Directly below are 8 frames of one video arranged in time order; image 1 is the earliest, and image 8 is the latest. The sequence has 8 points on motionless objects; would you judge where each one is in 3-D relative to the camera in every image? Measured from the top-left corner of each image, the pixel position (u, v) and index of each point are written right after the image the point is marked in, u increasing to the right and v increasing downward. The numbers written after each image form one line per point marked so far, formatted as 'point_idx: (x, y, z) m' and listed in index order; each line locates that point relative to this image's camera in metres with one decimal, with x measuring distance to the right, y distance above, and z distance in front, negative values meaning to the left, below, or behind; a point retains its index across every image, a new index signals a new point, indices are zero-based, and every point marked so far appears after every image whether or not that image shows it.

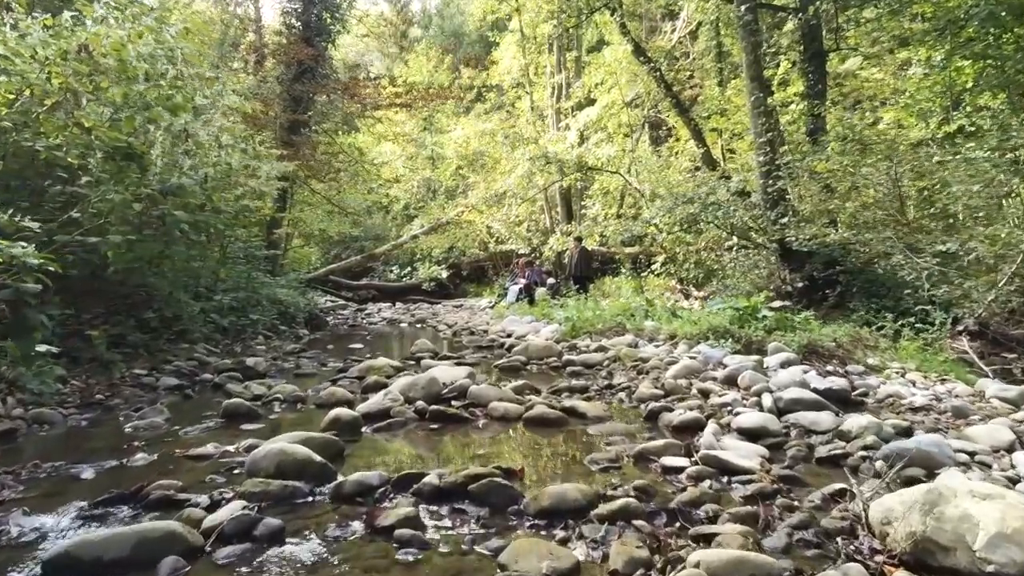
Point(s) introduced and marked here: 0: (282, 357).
0: (-2.3, -0.7, +7.0) m
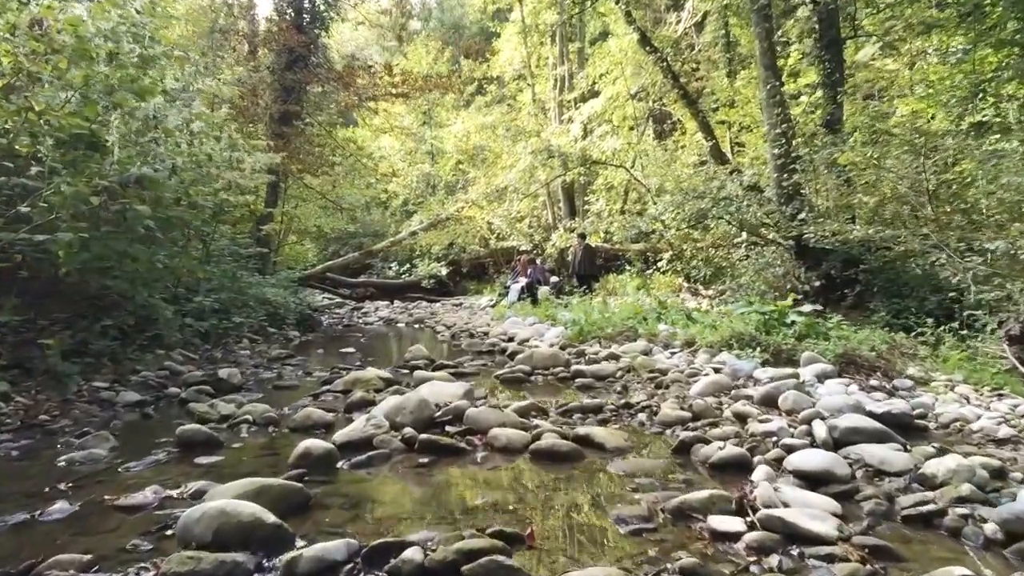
0: (-2.3, -0.7, +6.5) m
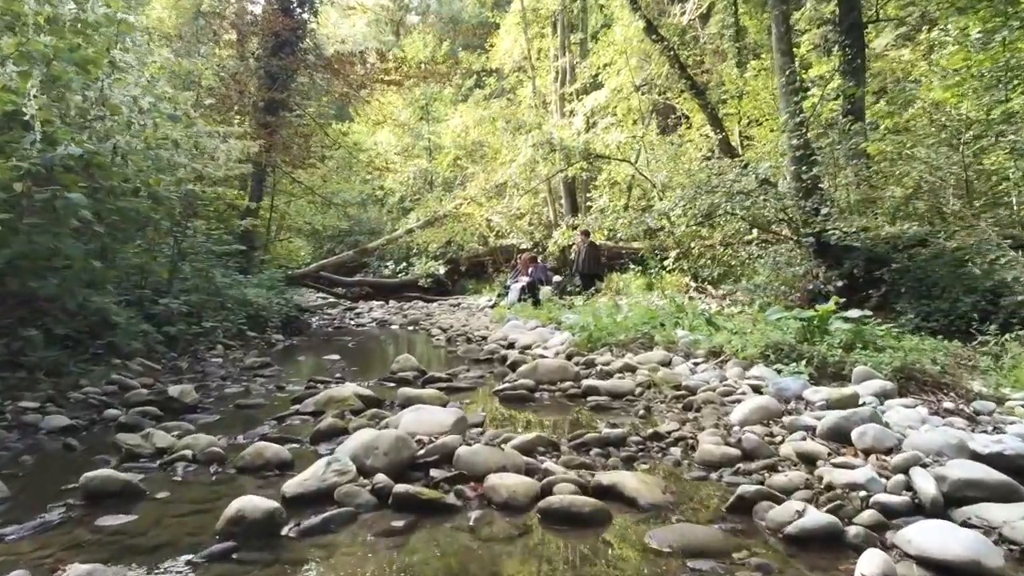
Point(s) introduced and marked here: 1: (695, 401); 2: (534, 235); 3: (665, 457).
0: (-2.3, -0.7, +5.8) m
1: (+1.1, -0.7, +3.9) m
2: (+0.6, +1.4, +18.3) m
3: (+0.6, -0.7, +2.9) m
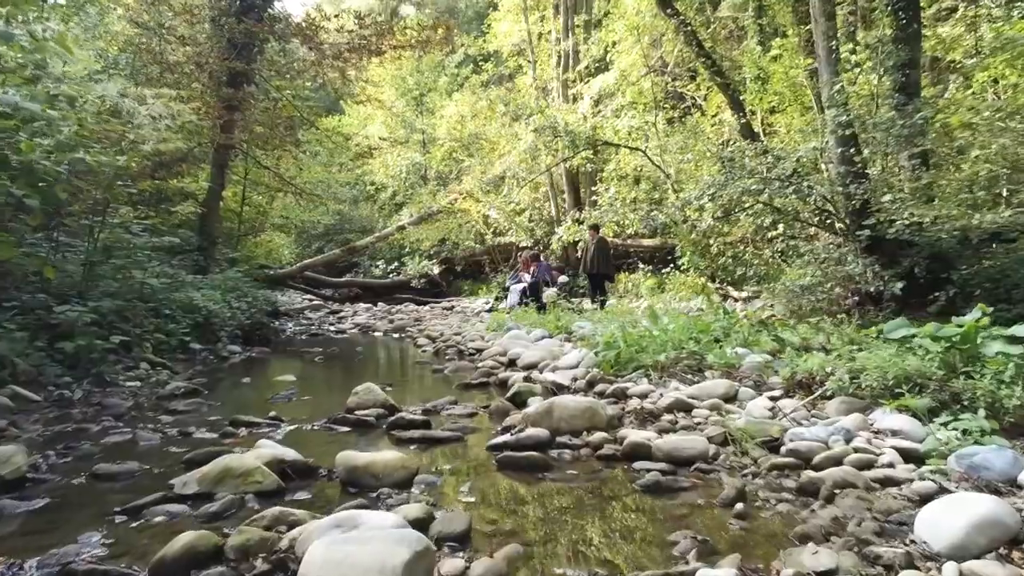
0: (-2.3, -0.8, +4.3) m
1: (+1.1, -0.7, +2.4) m
2: (+0.5, +1.4, +16.8) m
3: (+0.7, -0.7, +1.4) m
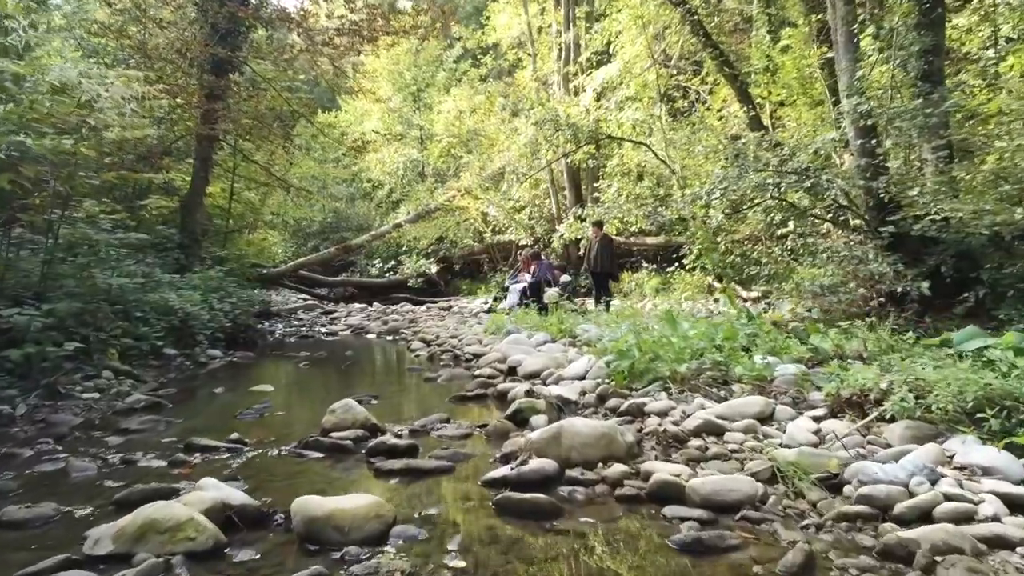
0: (-2.3, -0.8, +3.8) m
1: (+1.1, -0.7, +1.9) m
2: (+0.5, +1.4, +16.3) m
3: (+0.7, -0.7, +0.9) m
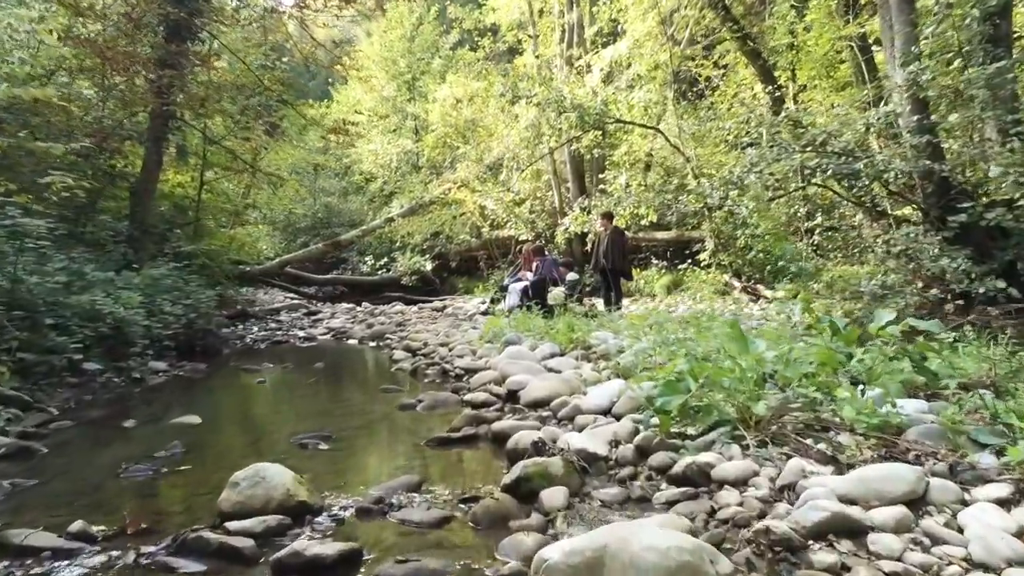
0: (-2.3, -0.8, +2.6) m
1: (+1.1, -0.7, +0.7) m
2: (+0.5, +1.4, +15.1) m
3: (+0.7, -0.8, -0.3) m
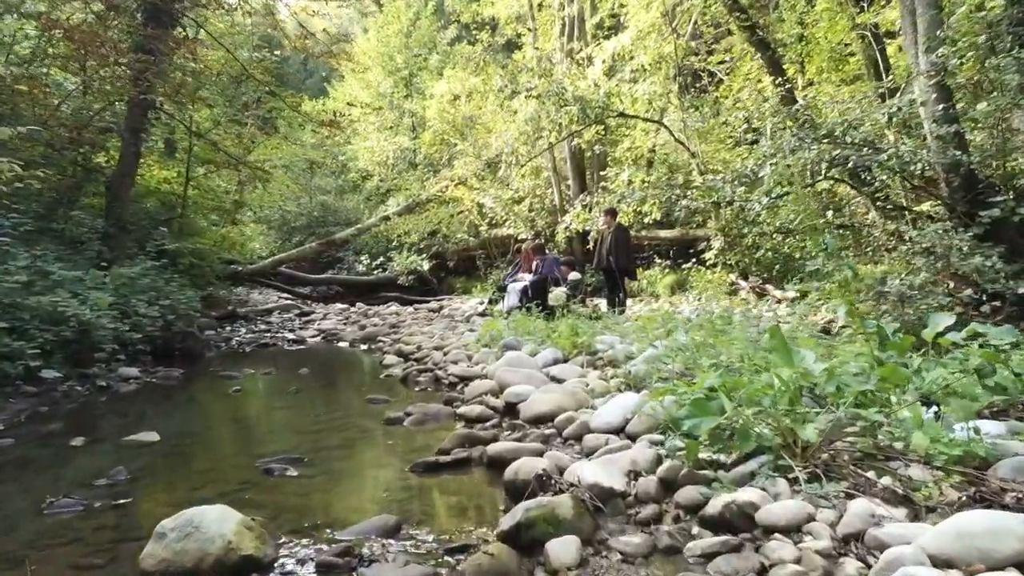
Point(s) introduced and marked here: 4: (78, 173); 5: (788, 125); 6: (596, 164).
0: (-2.3, -0.8, +2.1) m
1: (+1.1, -0.7, +0.3) m
2: (+0.5, +1.4, +14.7) m
3: (+0.7, -0.8, -0.8) m
4: (-5.0, +1.3, +7.9) m
5: (+3.2, +1.9, +8.0) m
6: (+1.8, +2.7, +14.7) m
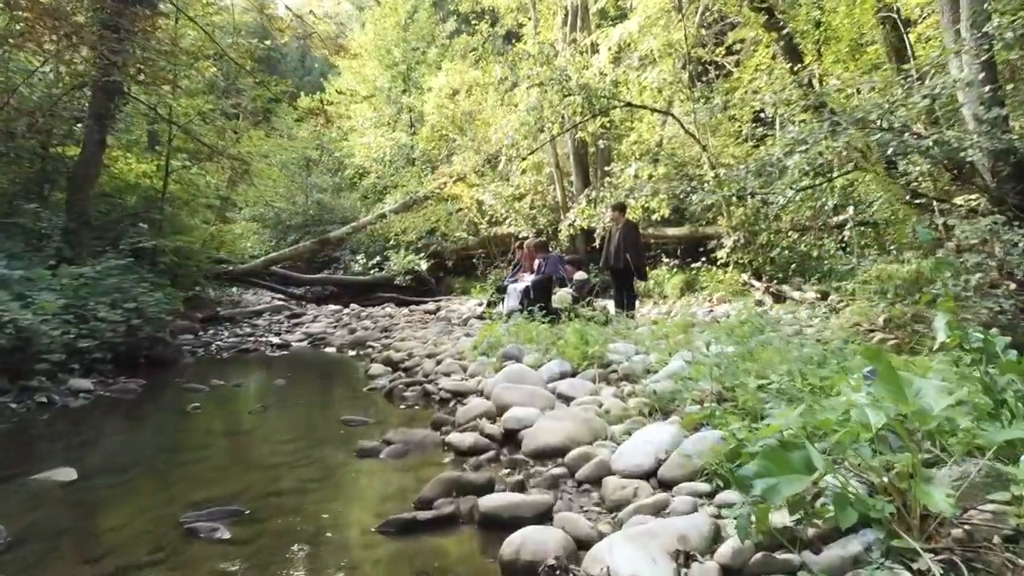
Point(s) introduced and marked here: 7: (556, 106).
0: (-2.3, -0.8, +1.5) m
1: (+1.1, -0.7, -0.4) m
2: (+0.5, +1.4, +14.0) m
3: (+0.7, -0.8, -1.4) m
4: (-5.0, +1.3, +7.2) m
5: (+3.3, +1.9, +7.3) m
6: (+1.8, +2.7, +14.1) m
7: (+0.7, +2.9, +10.9) m
